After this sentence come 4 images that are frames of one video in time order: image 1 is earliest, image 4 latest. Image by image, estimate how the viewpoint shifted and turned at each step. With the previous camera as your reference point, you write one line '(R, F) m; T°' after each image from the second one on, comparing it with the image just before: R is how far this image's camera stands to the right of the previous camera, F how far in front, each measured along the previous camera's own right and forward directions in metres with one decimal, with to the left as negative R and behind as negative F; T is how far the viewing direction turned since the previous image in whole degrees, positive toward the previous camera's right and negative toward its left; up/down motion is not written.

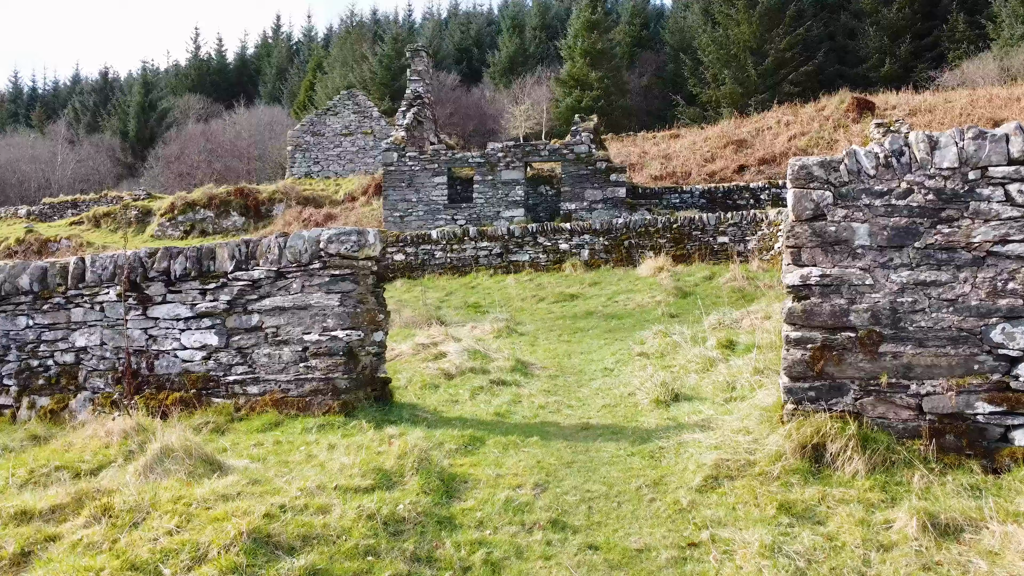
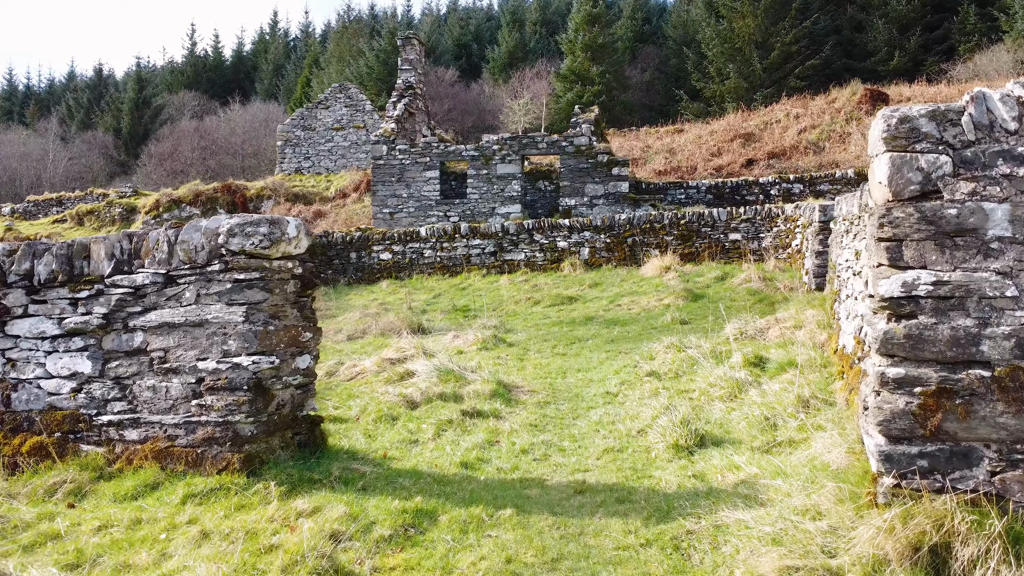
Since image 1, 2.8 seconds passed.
(+0.1, +1.1) m; 0°
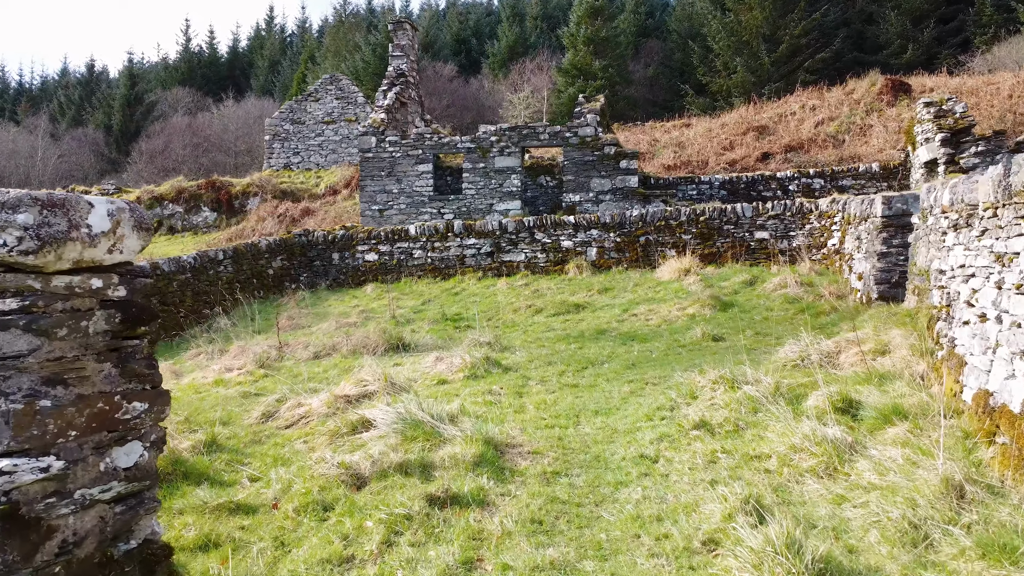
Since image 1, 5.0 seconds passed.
(0.0, +1.4) m; 0°
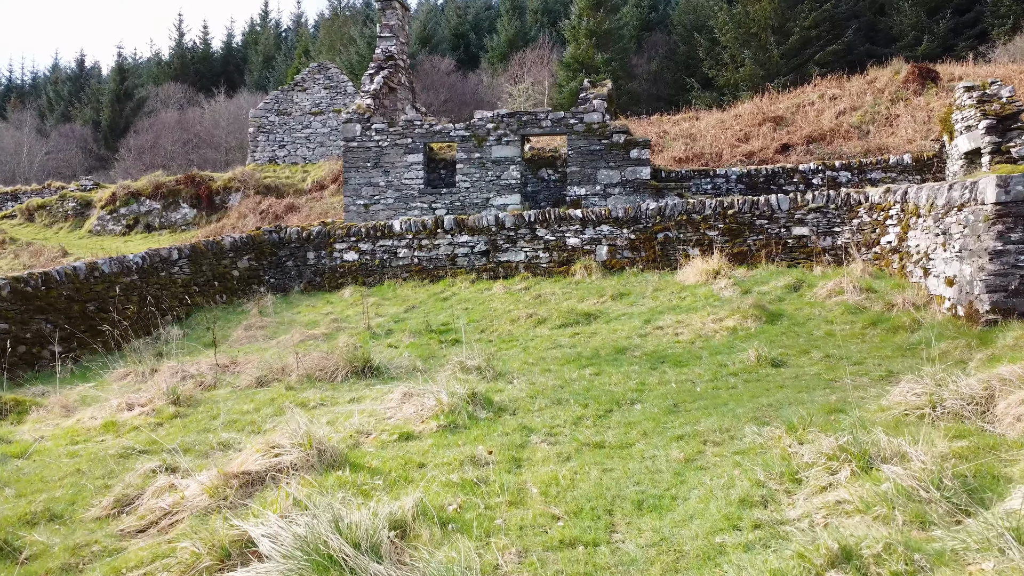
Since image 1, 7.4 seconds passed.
(0.0, +1.6) m; 0°
